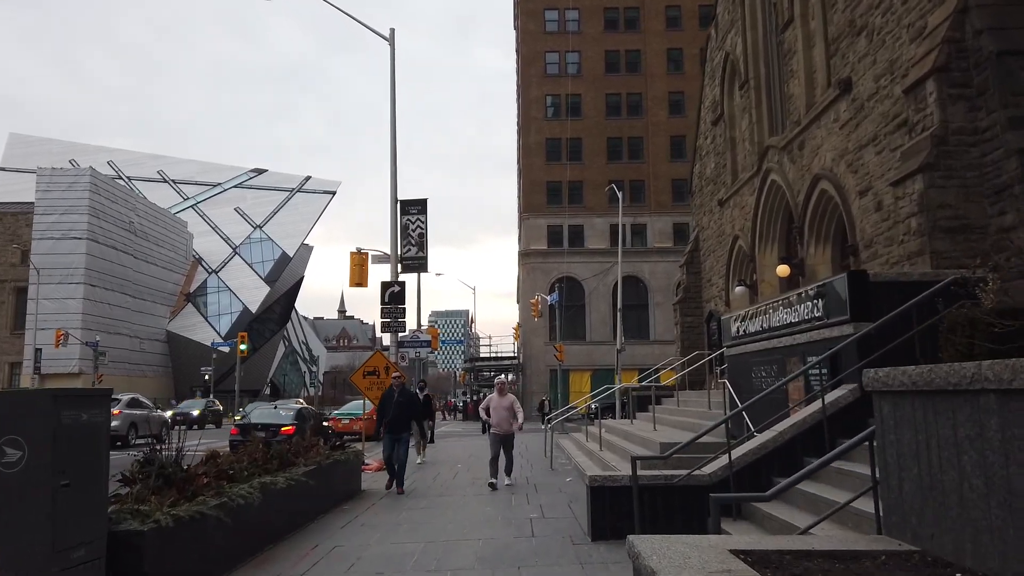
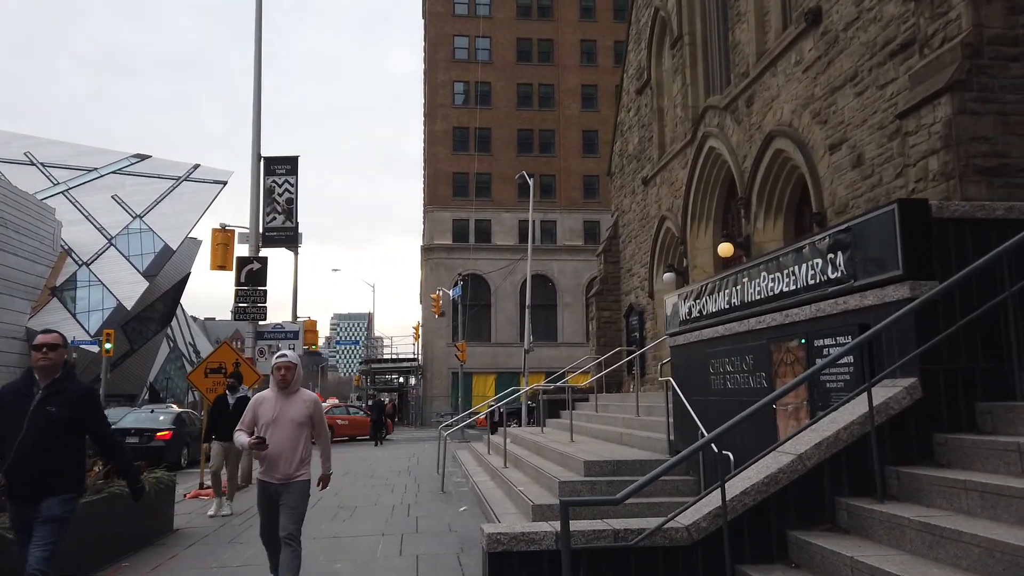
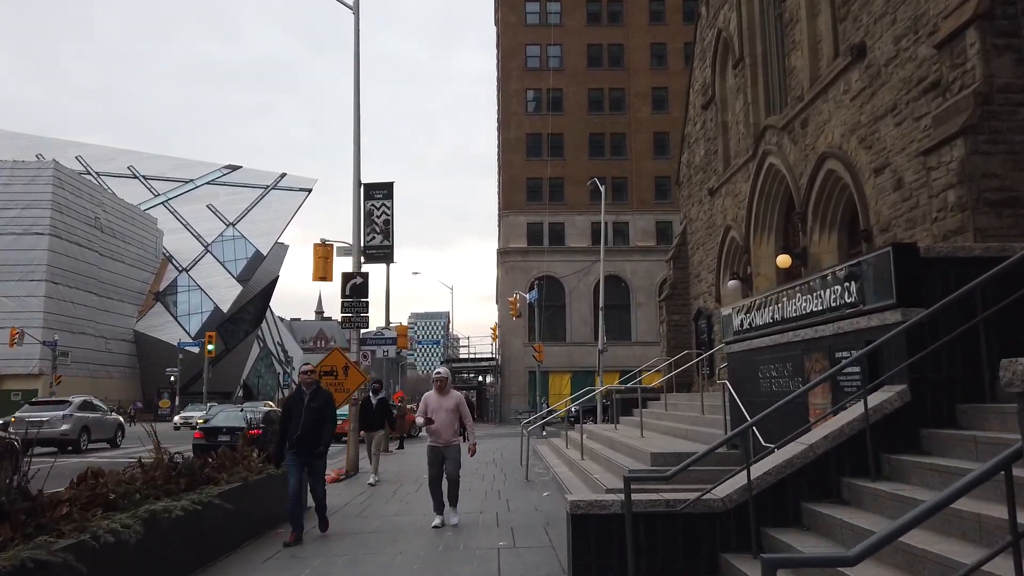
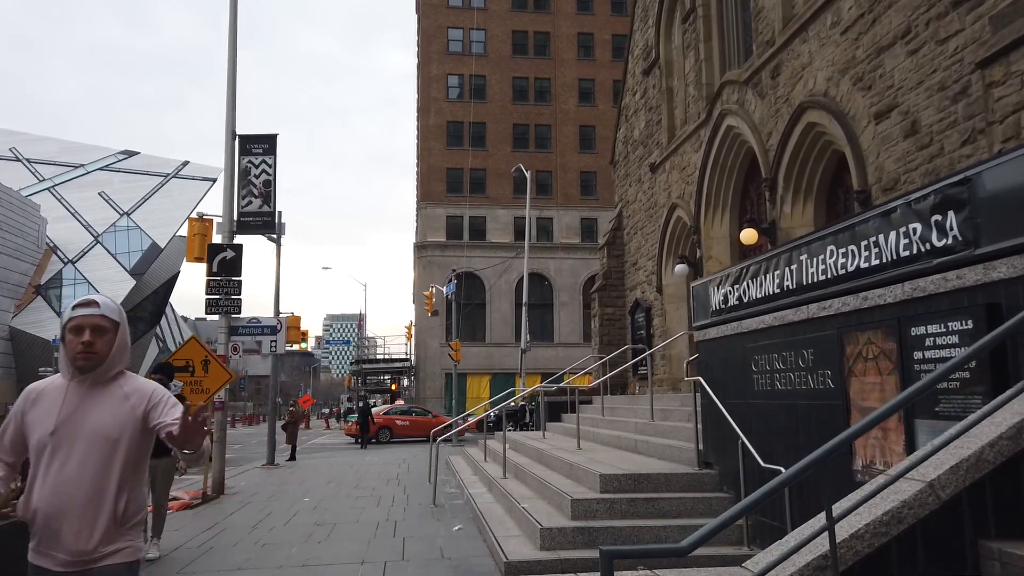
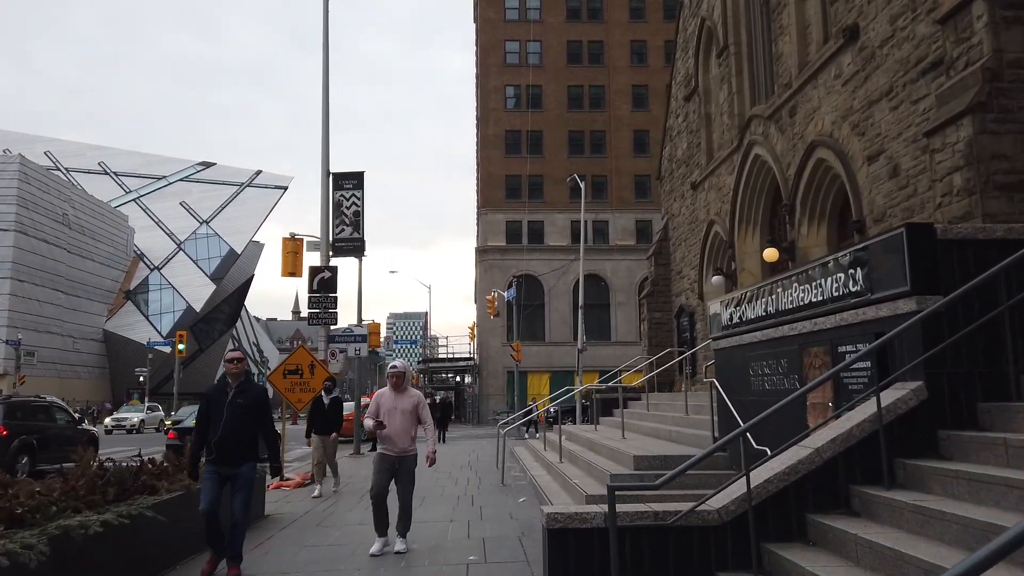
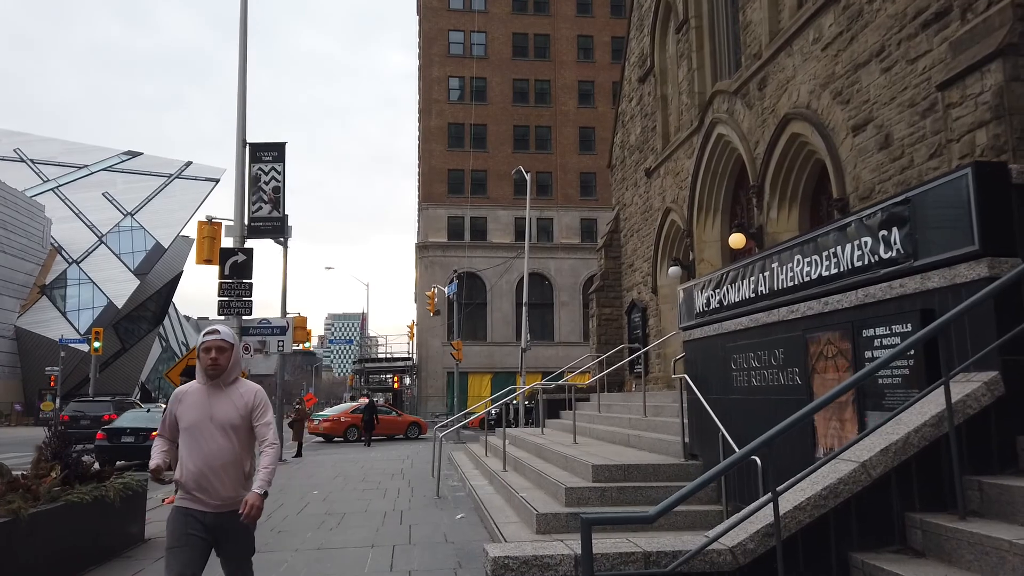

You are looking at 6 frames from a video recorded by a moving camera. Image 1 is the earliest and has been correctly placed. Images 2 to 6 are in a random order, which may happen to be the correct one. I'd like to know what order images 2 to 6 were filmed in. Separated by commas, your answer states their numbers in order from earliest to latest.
3, 5, 2, 6, 4
